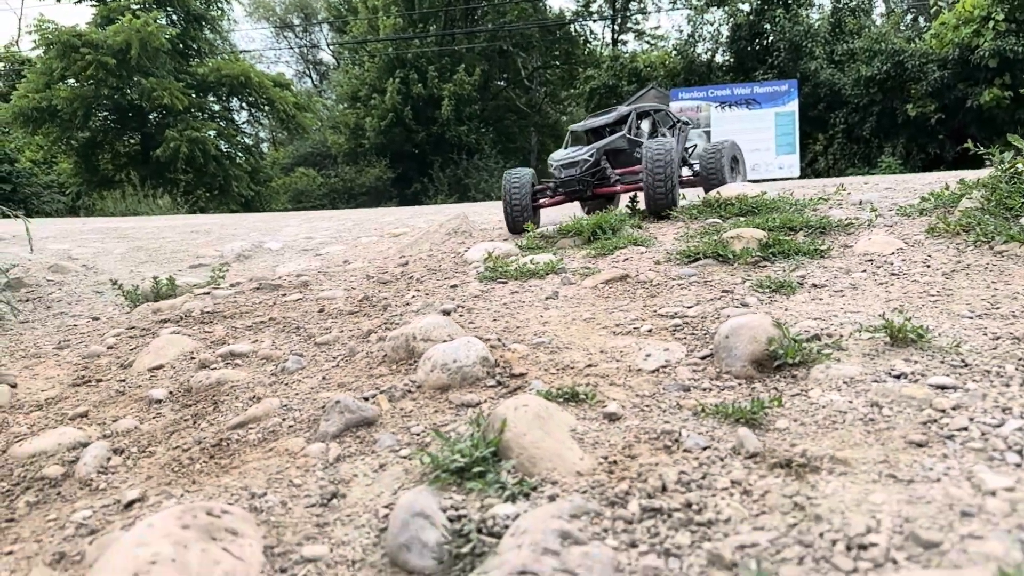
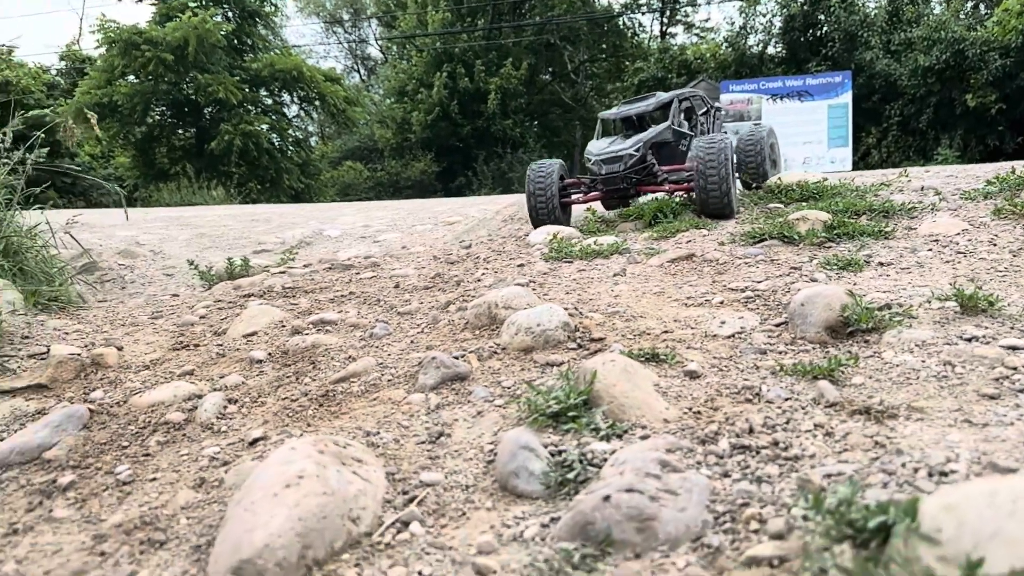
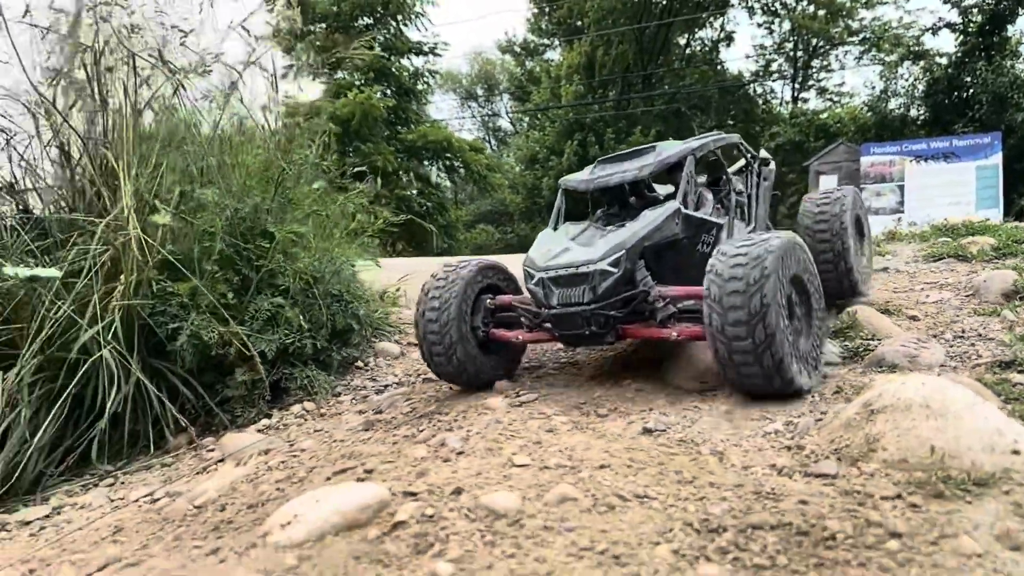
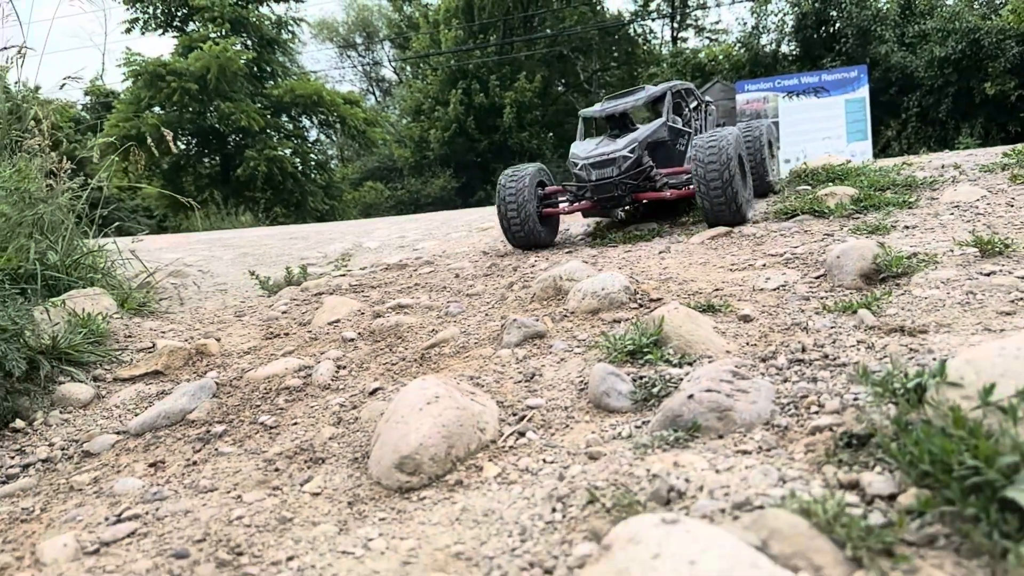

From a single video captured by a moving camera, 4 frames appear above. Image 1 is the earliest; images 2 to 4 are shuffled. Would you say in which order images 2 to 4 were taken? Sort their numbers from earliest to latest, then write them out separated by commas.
2, 4, 3
